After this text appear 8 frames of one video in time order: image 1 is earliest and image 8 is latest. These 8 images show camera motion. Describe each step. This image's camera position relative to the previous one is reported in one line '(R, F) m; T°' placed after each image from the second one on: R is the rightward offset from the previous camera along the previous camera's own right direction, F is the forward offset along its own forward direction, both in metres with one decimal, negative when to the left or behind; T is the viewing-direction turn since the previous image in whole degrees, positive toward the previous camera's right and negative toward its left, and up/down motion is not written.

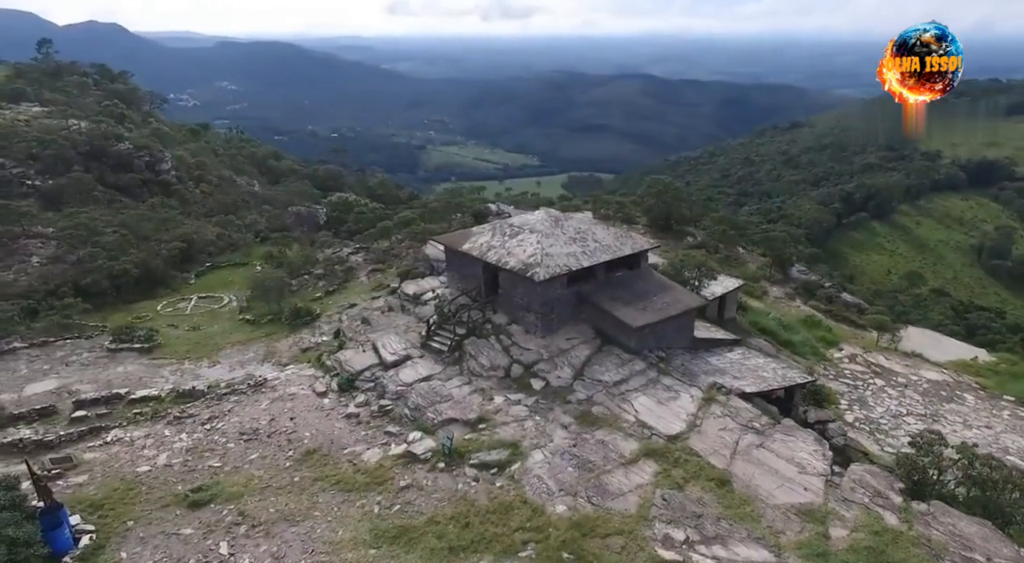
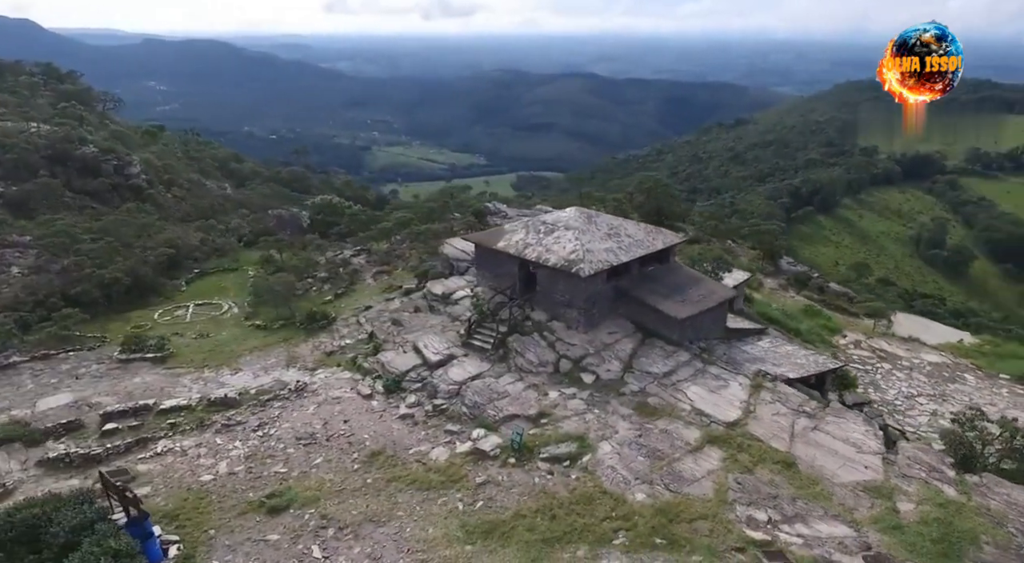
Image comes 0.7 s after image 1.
(-1.8, -0.1) m; +4°
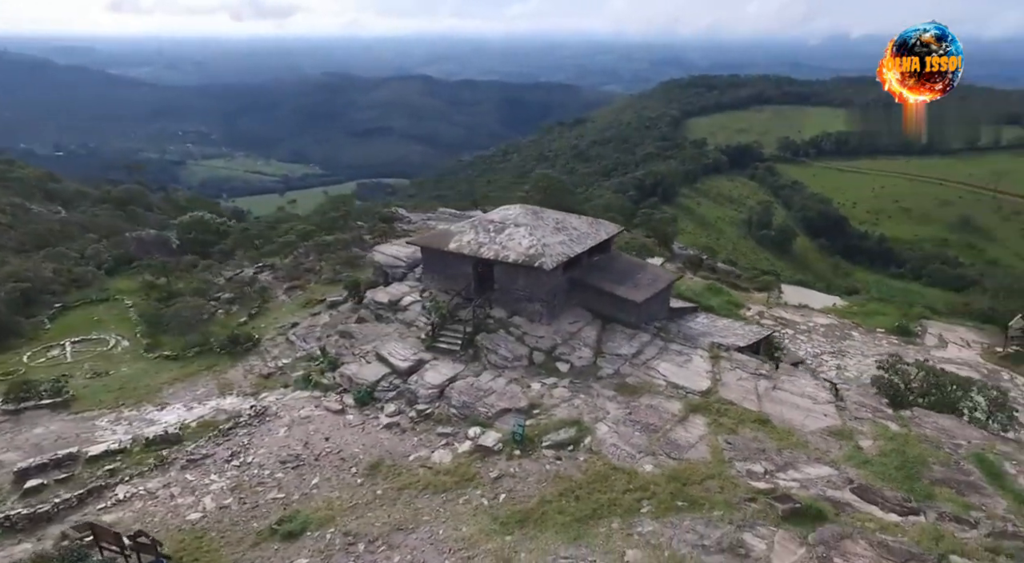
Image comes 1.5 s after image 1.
(-2.2, +0.1) m; +13°
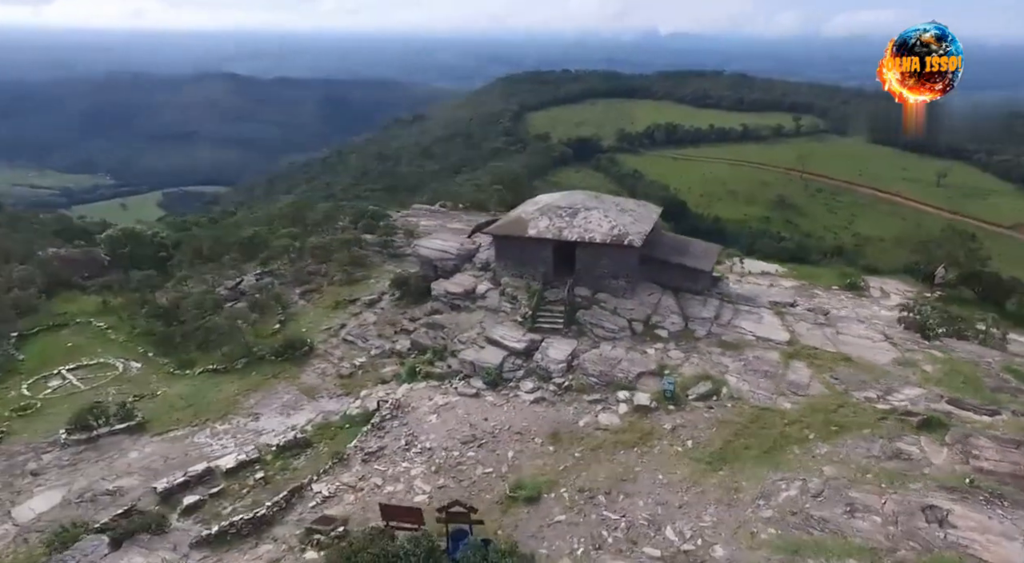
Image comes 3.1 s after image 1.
(-5.0, -0.4) m; +12°
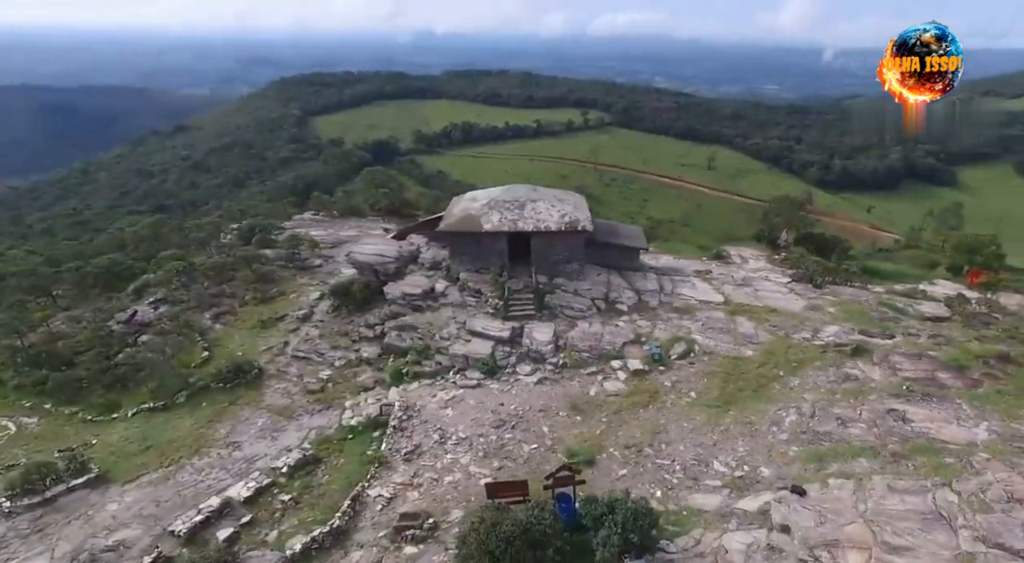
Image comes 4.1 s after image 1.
(-3.4, -0.1) m; +16°
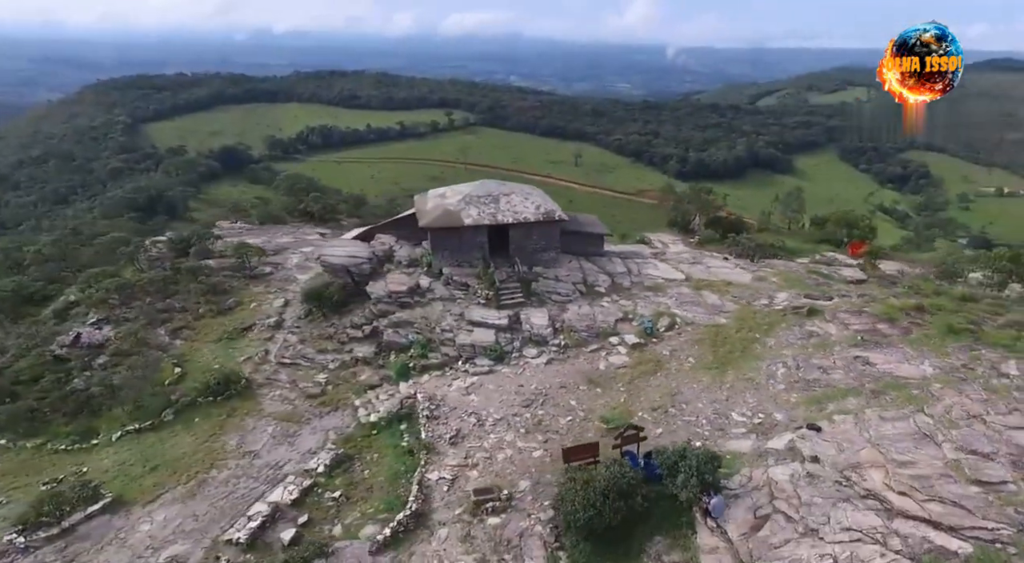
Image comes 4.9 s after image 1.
(-2.5, -0.4) m; +10°
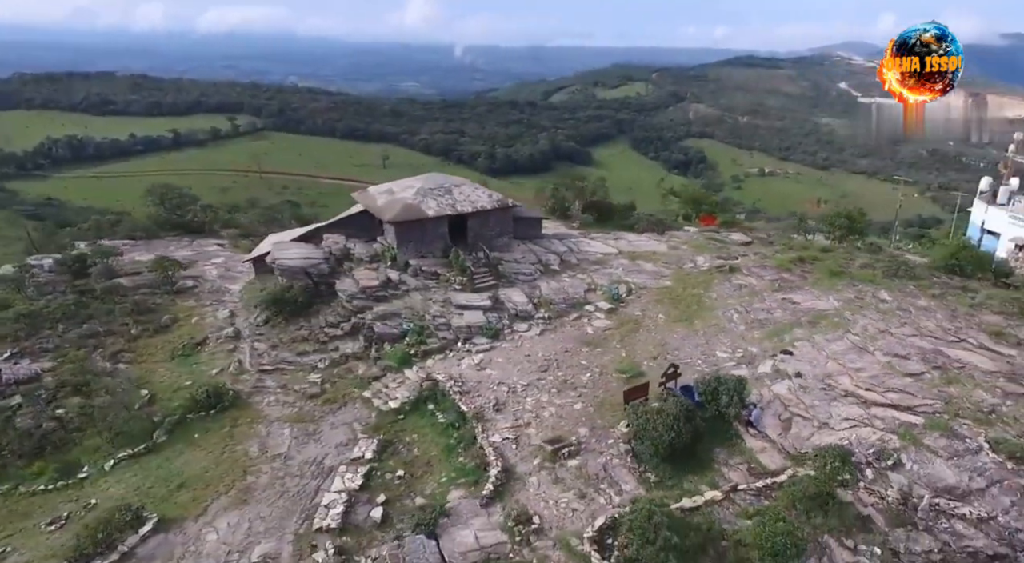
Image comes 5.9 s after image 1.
(-3.5, -0.6) m; +15°
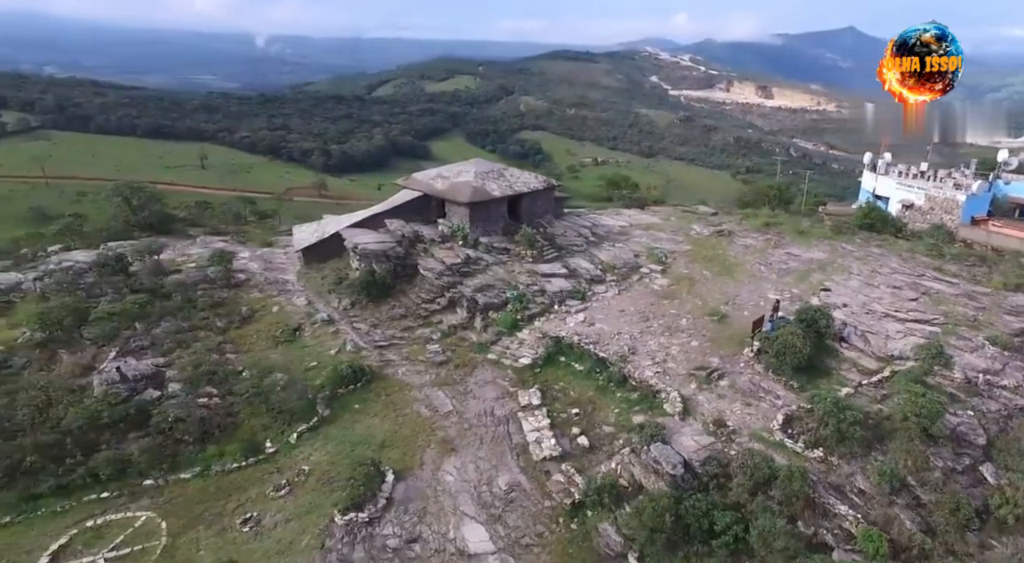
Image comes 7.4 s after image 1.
(-5.8, -1.4) m; +12°
